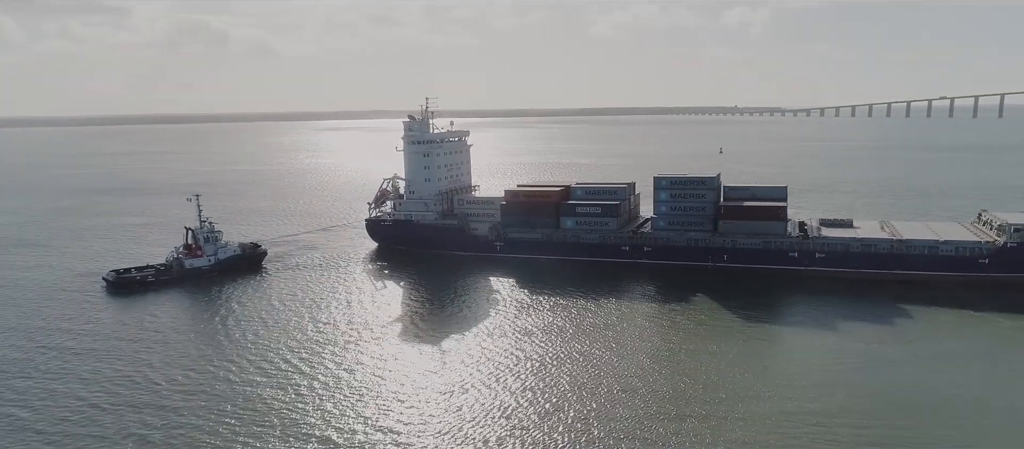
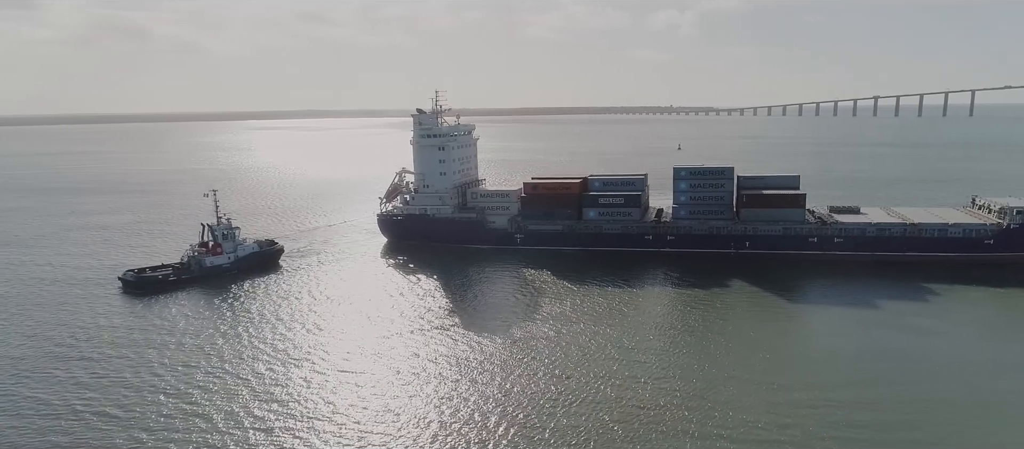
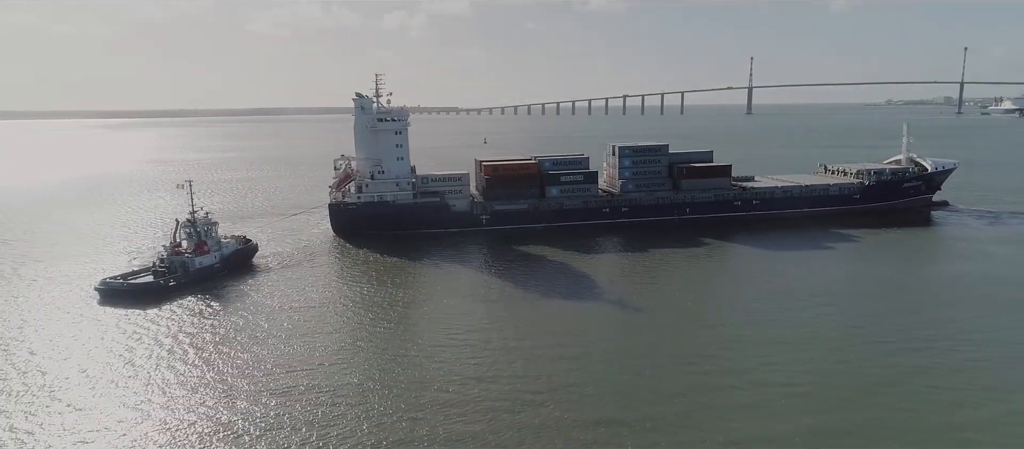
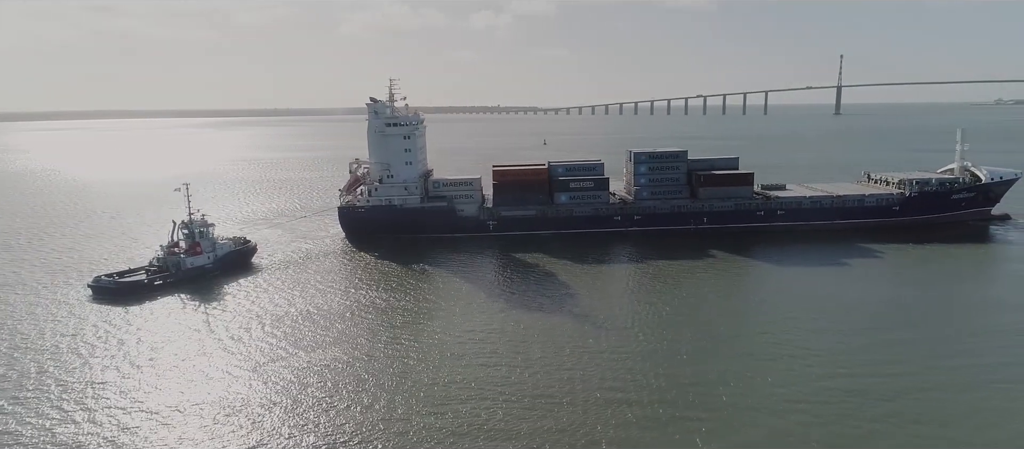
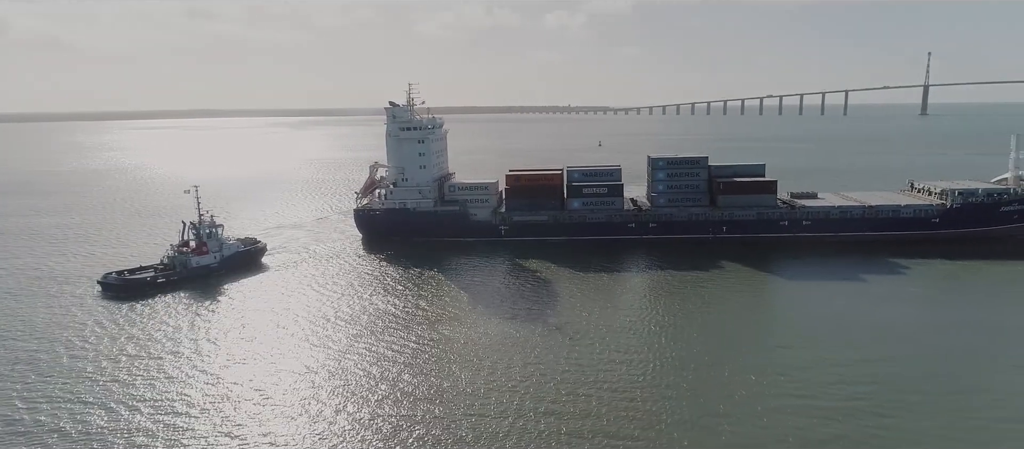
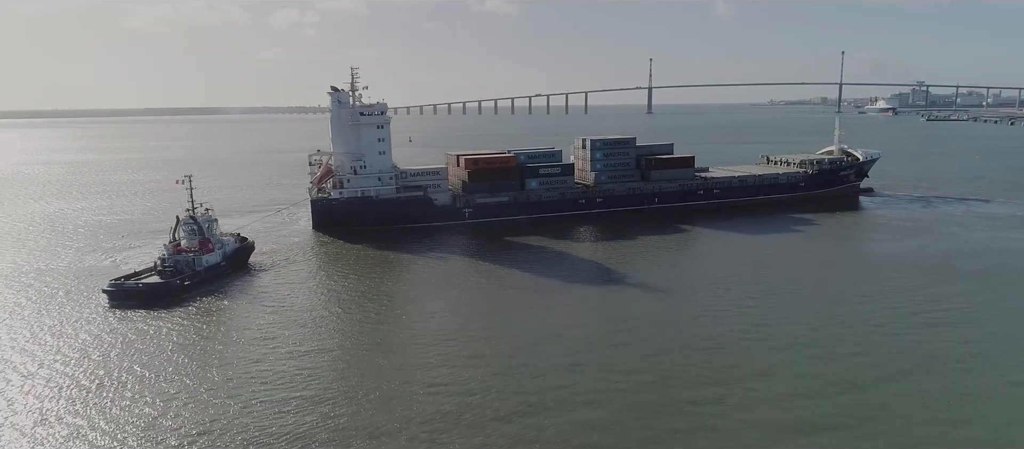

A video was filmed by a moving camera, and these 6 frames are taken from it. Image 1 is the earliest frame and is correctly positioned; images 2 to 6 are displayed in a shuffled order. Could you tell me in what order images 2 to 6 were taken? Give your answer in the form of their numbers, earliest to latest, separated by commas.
2, 5, 4, 3, 6
